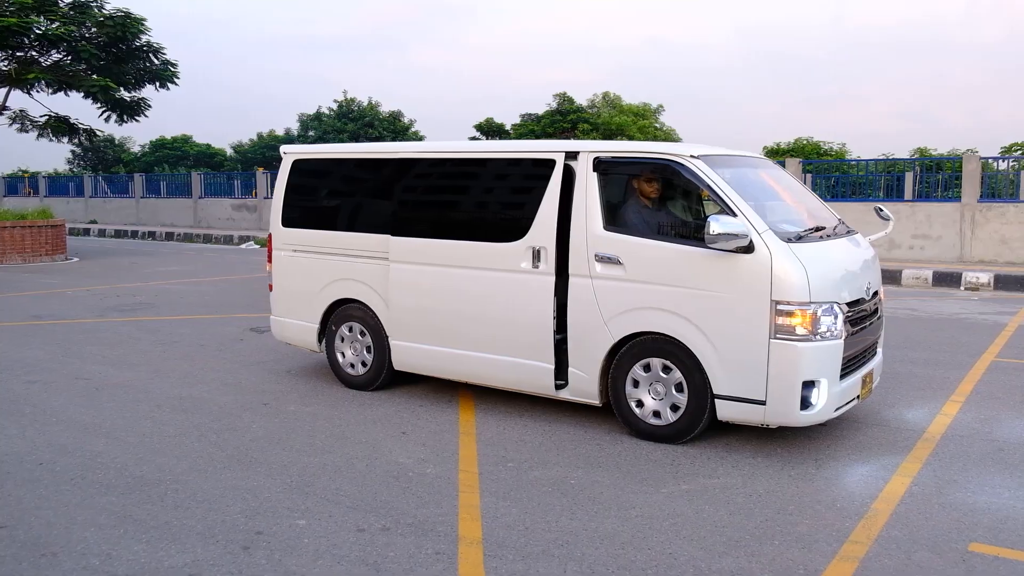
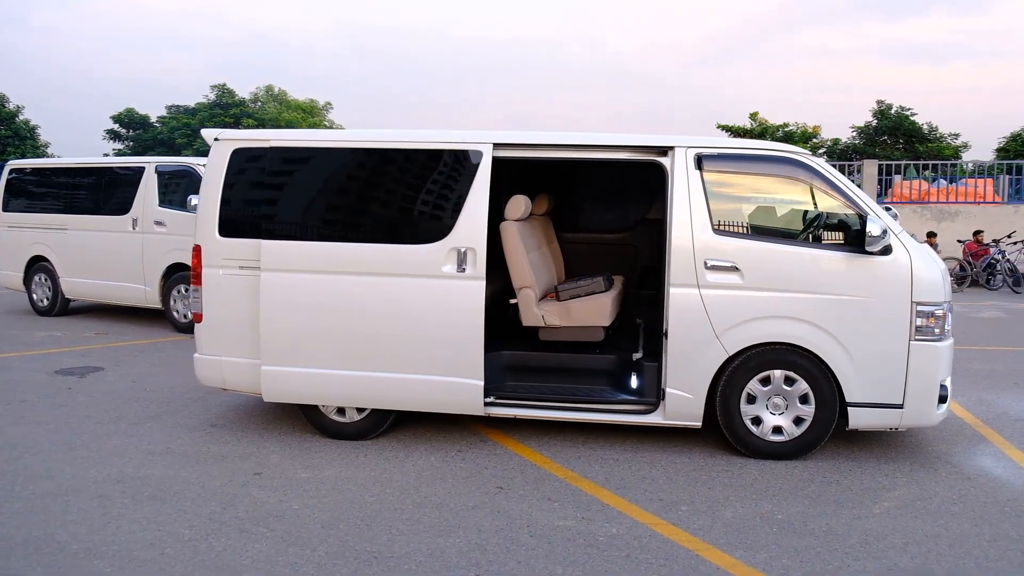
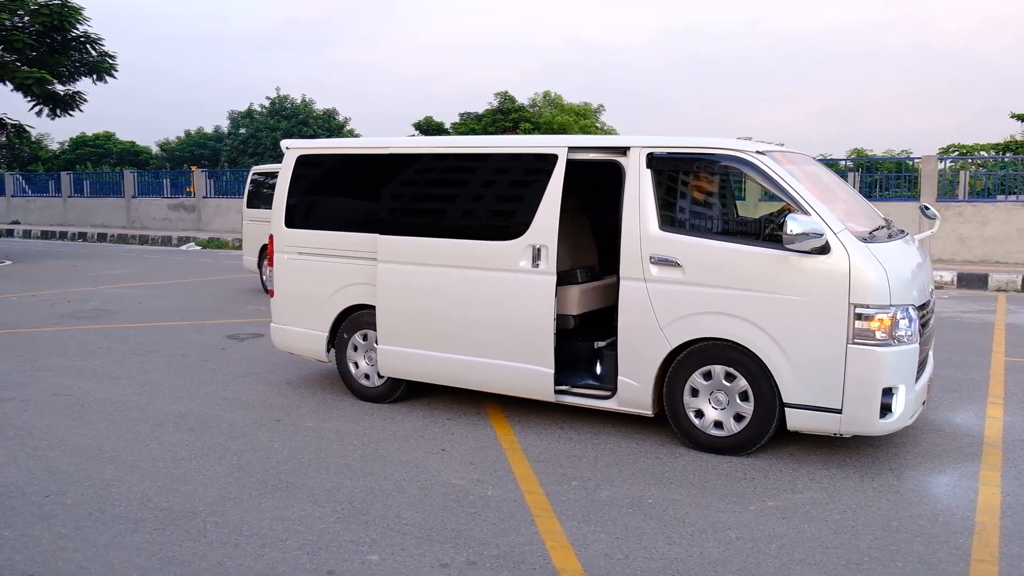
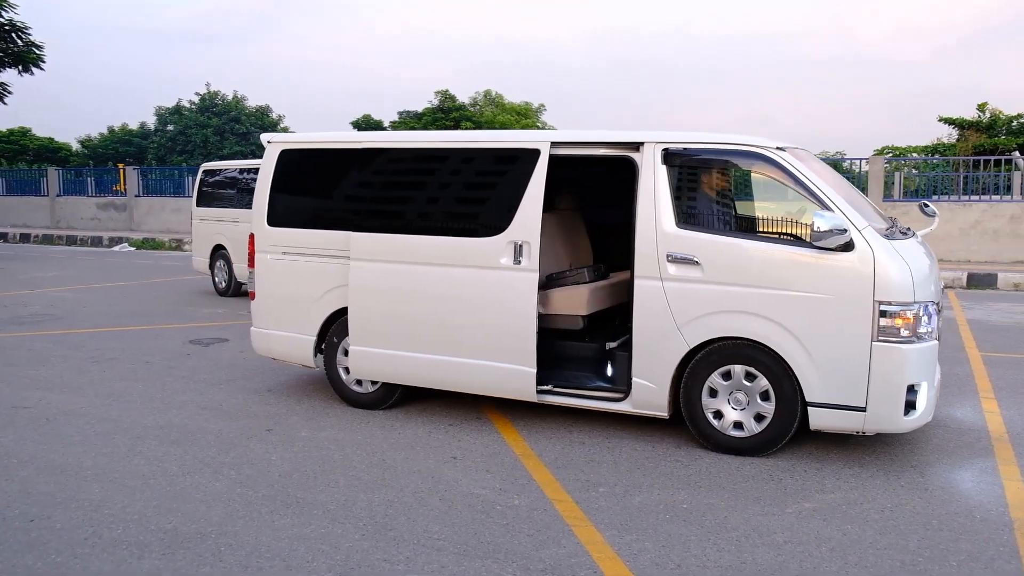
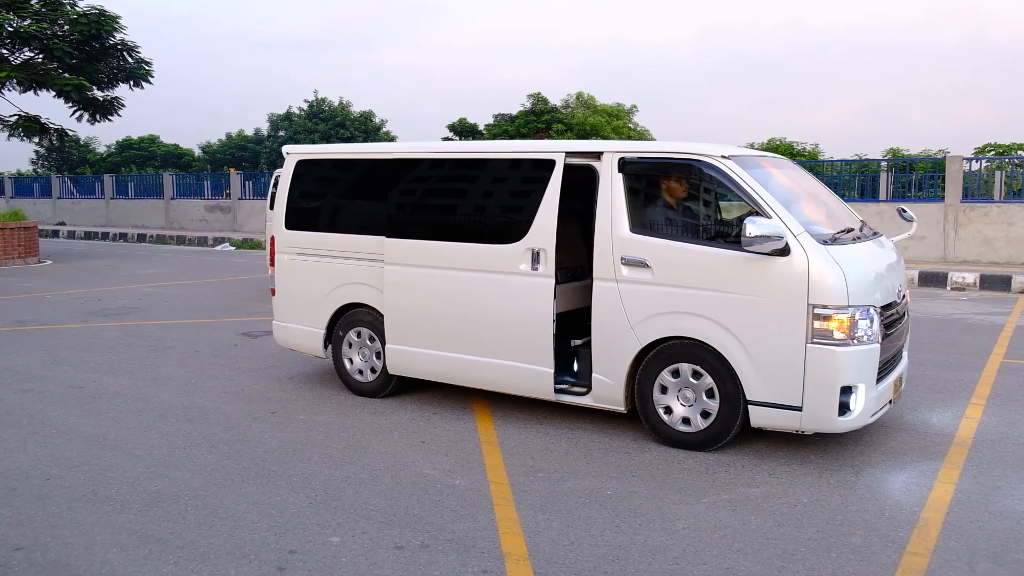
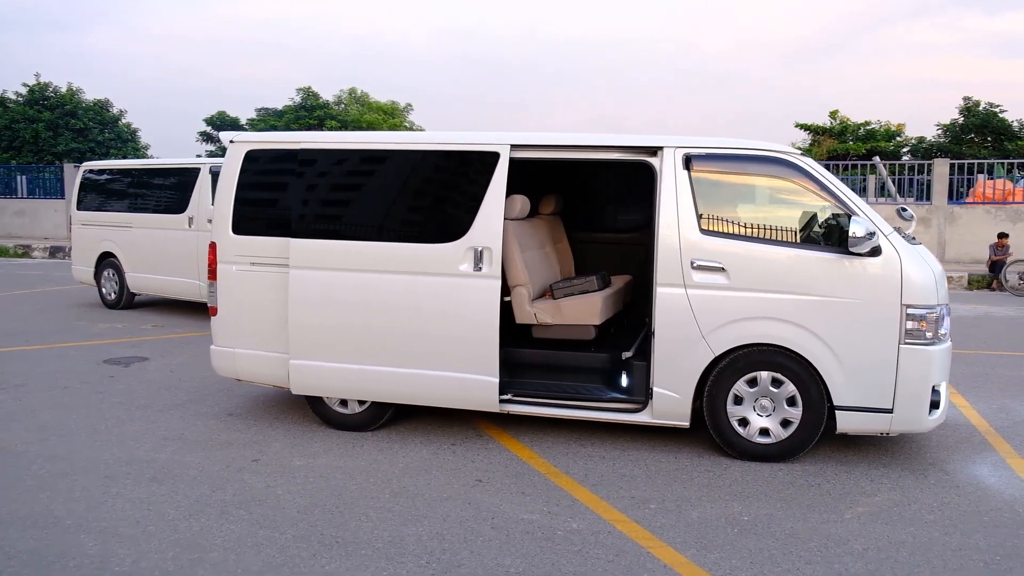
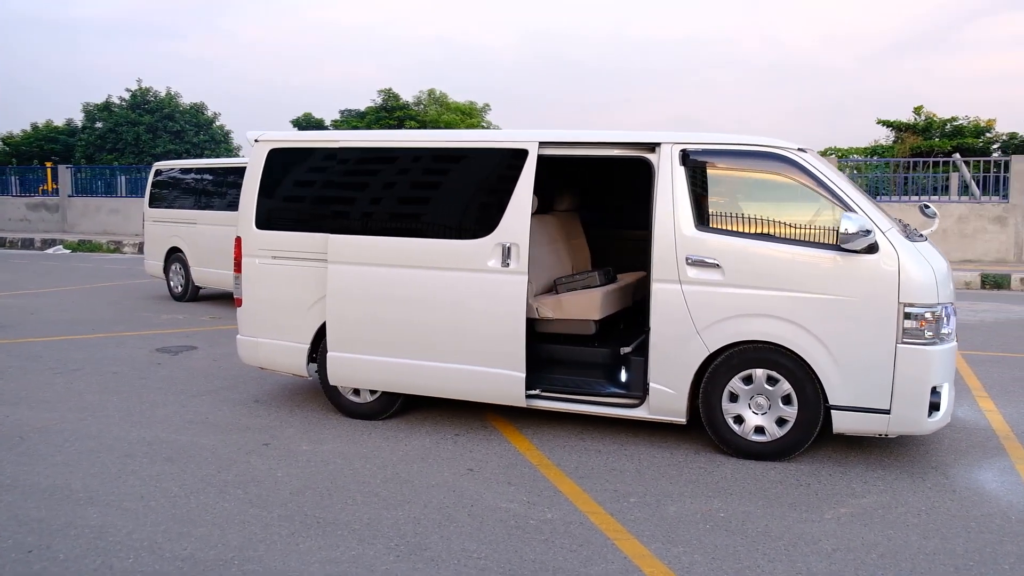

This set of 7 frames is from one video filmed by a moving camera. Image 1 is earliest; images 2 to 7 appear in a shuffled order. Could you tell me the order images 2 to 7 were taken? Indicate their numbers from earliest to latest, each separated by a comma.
5, 3, 4, 7, 6, 2
